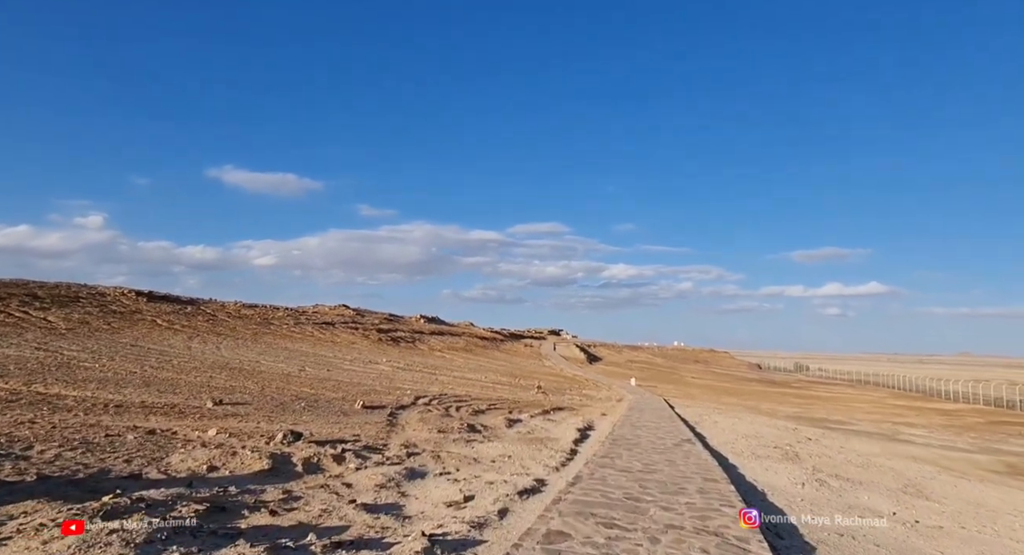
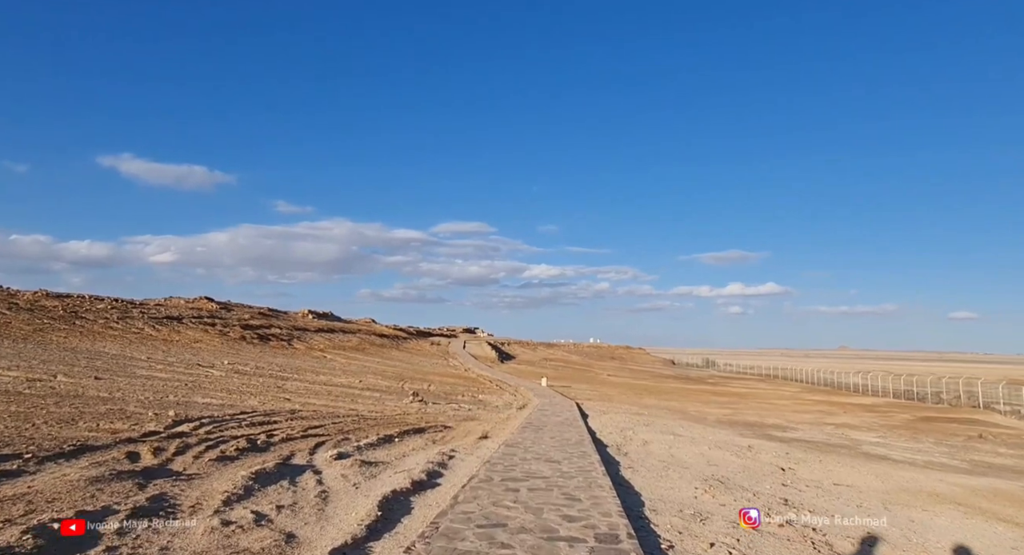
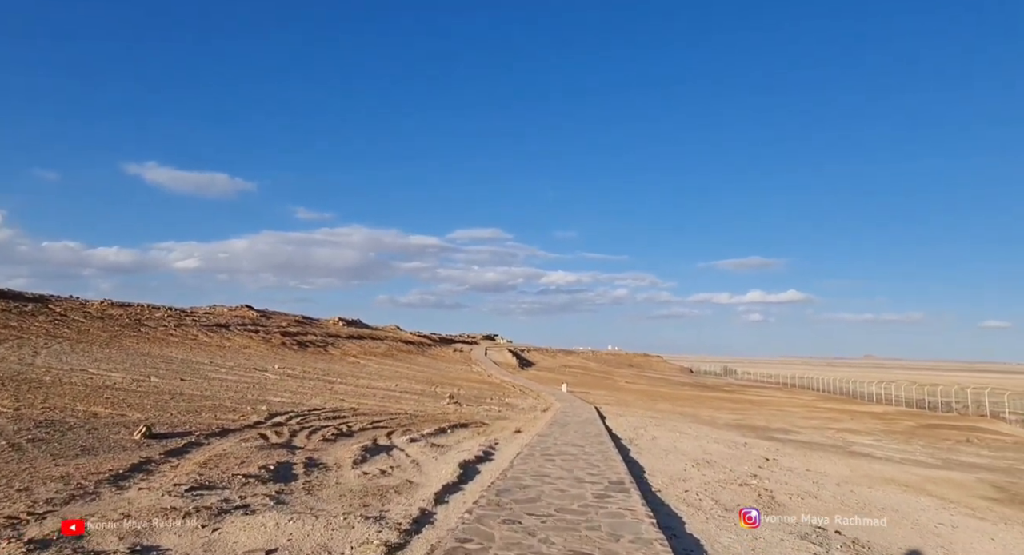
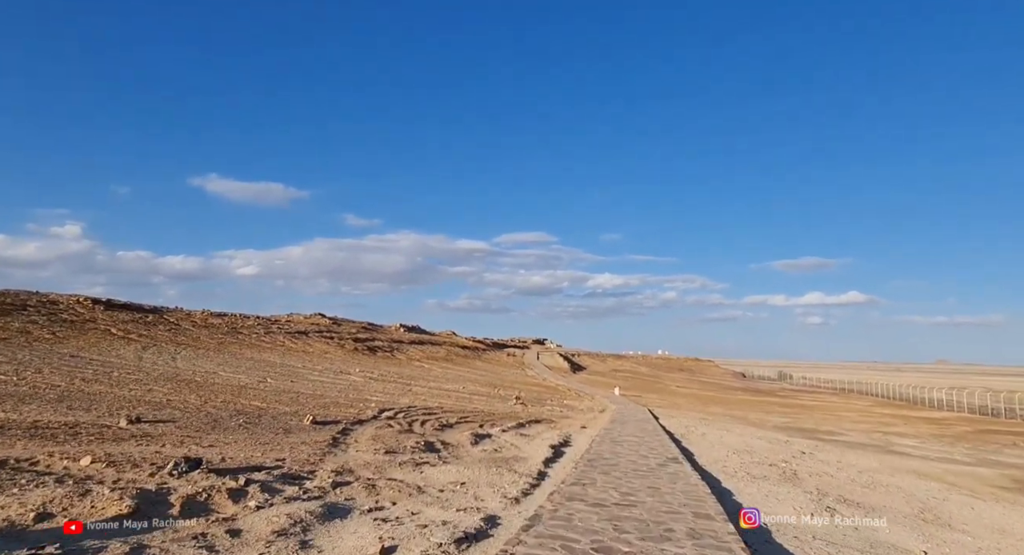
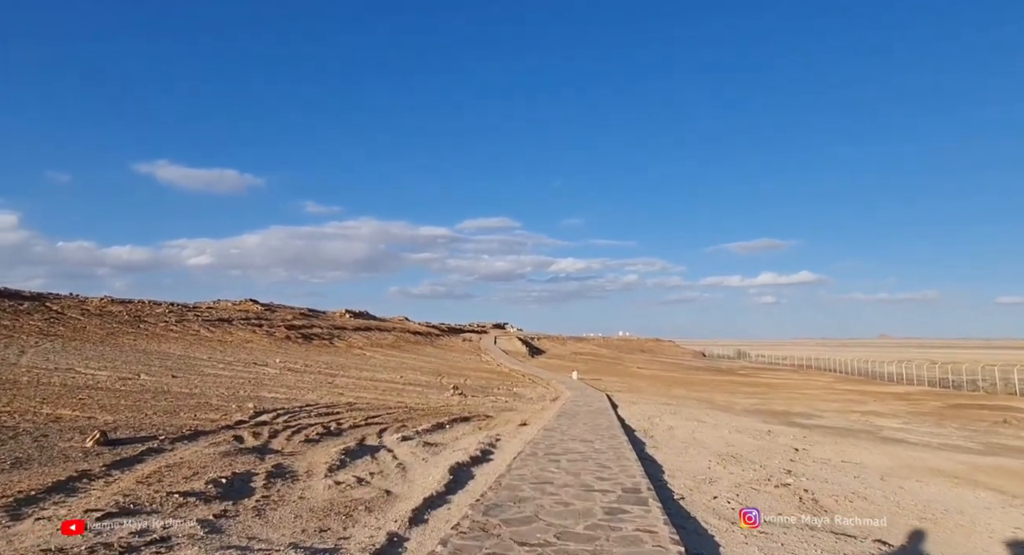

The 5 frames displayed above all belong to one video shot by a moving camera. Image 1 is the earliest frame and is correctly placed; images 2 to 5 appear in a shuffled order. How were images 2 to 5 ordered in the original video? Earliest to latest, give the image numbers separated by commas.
4, 3, 5, 2
